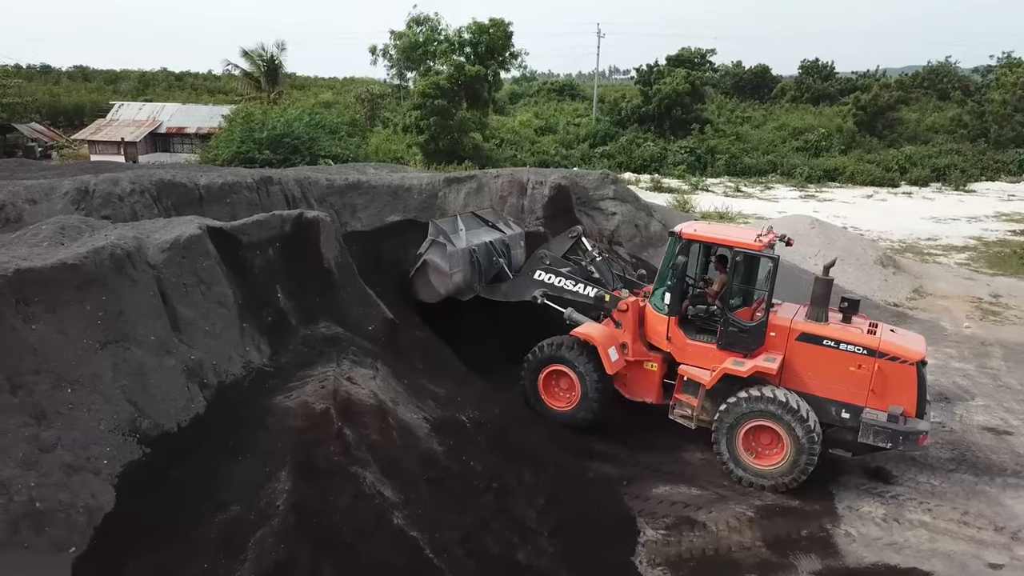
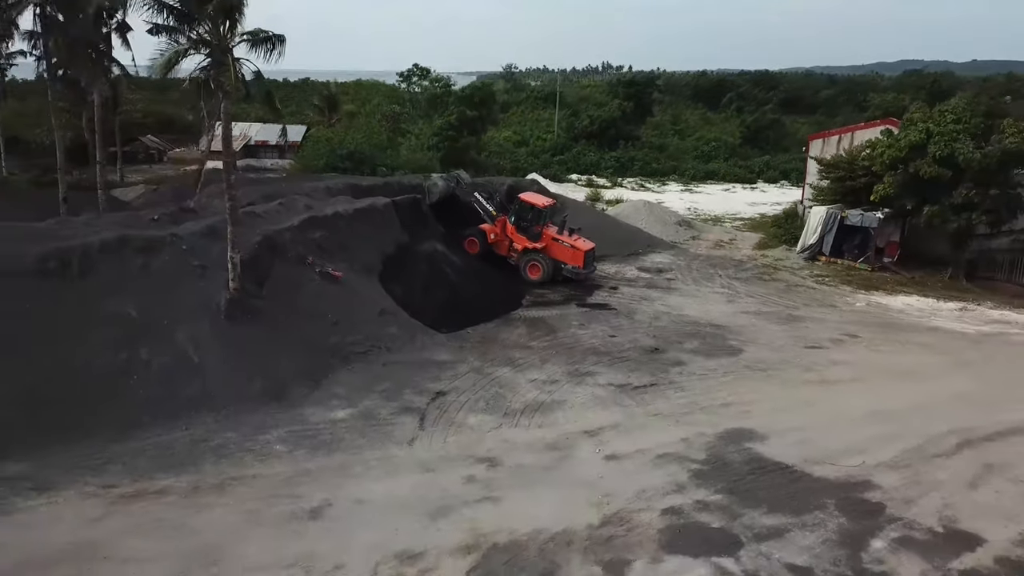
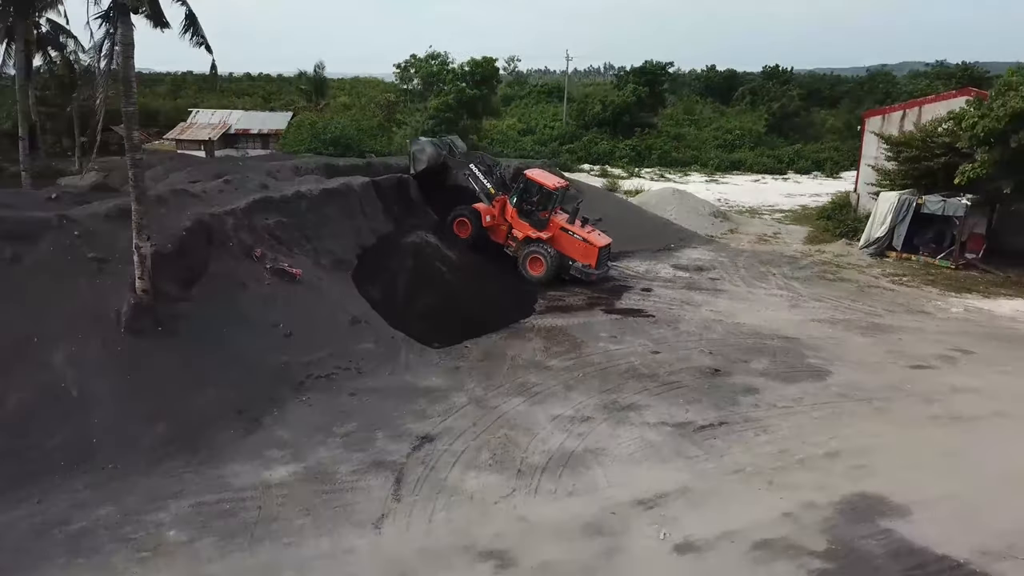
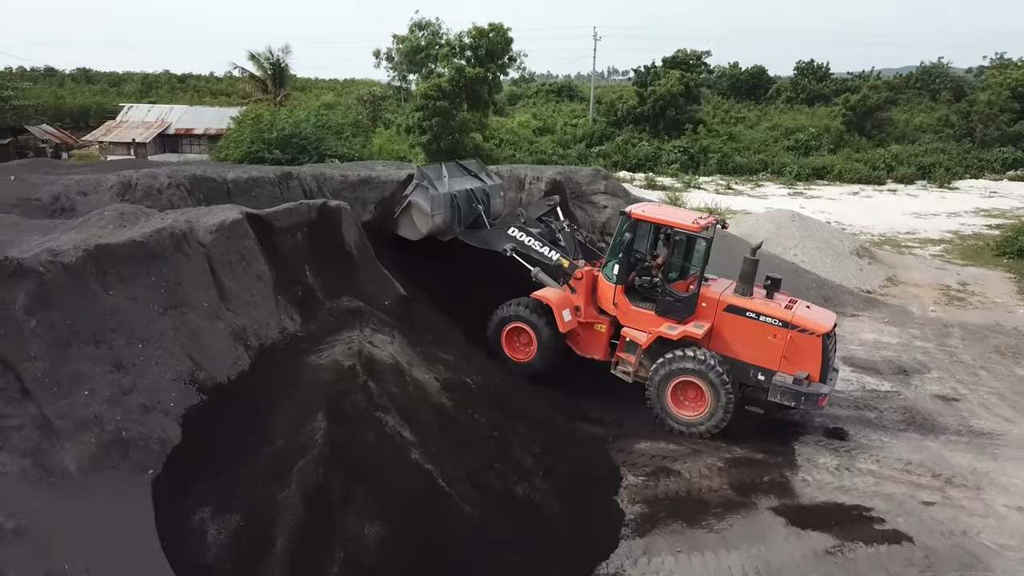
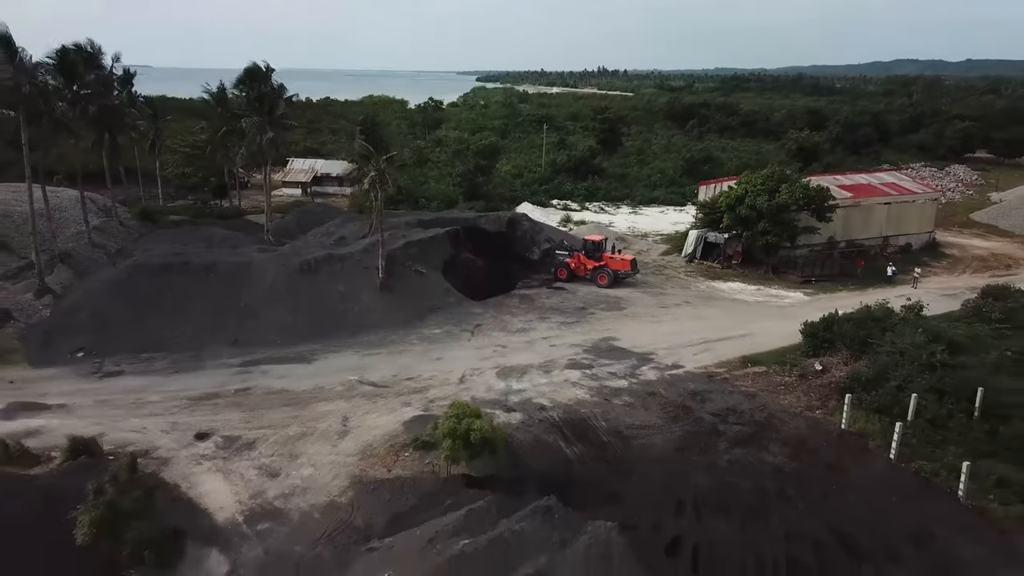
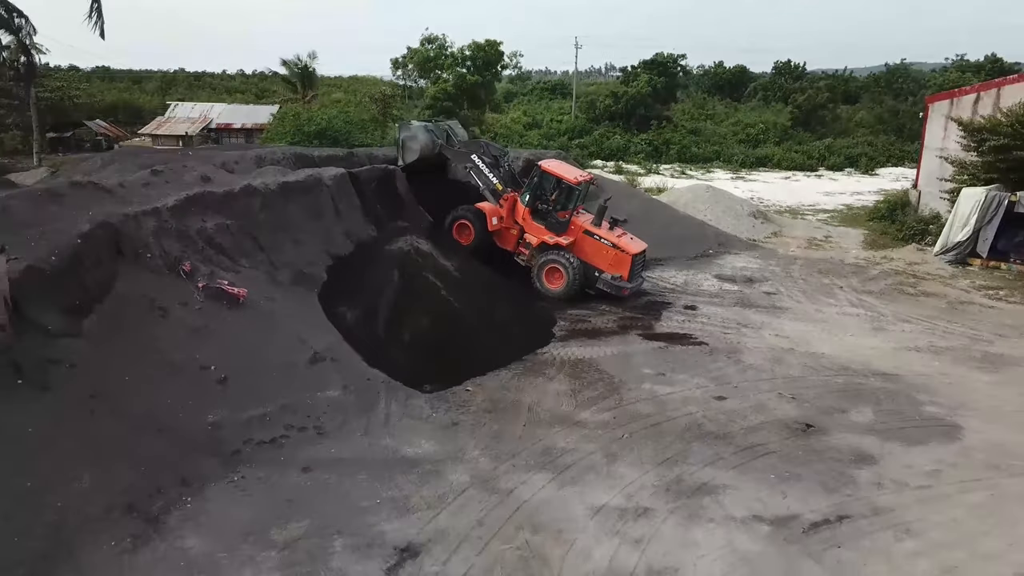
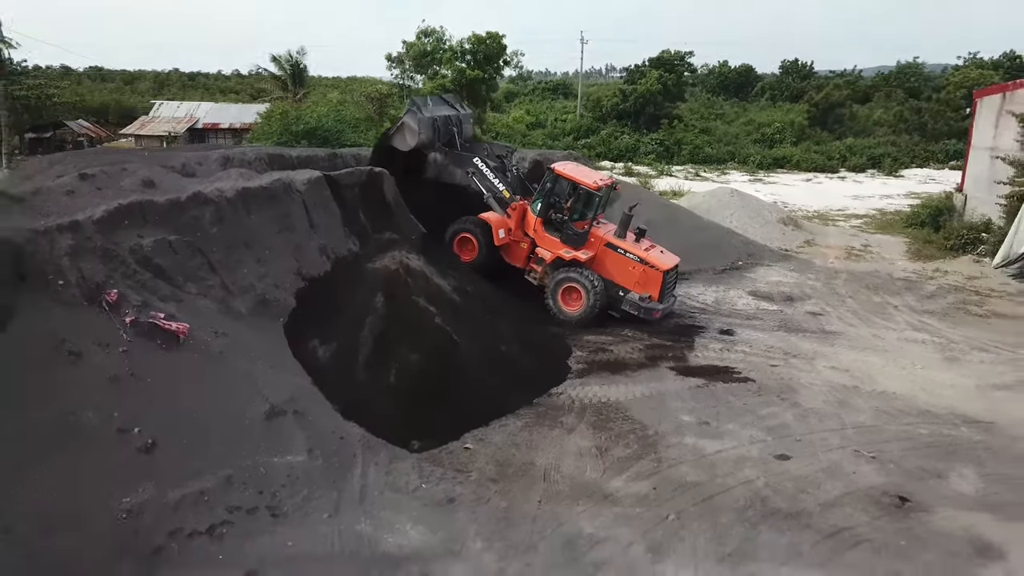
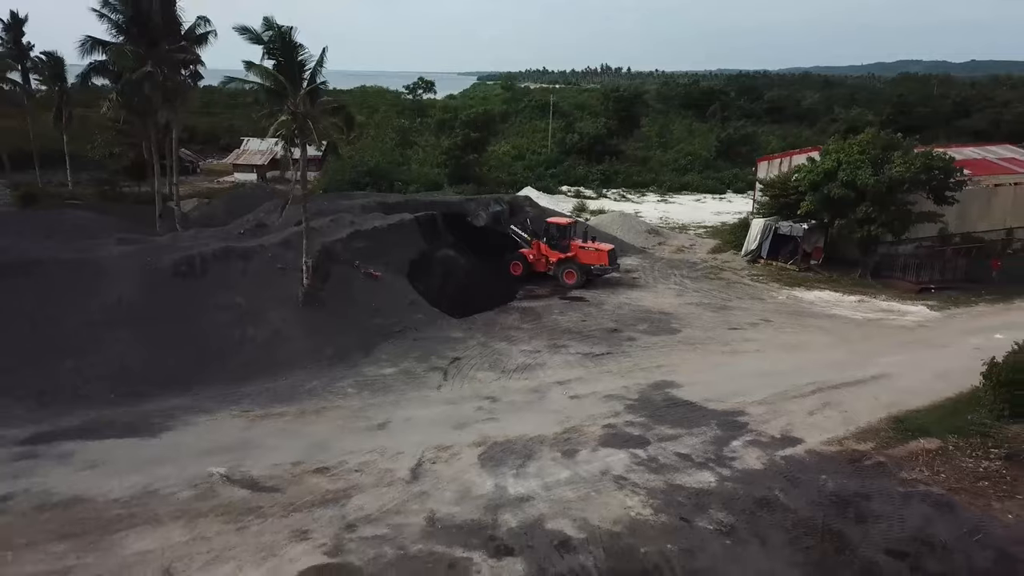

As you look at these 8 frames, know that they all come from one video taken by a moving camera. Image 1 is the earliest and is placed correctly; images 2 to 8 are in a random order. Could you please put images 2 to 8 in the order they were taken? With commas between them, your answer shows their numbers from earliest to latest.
4, 7, 6, 3, 2, 8, 5
